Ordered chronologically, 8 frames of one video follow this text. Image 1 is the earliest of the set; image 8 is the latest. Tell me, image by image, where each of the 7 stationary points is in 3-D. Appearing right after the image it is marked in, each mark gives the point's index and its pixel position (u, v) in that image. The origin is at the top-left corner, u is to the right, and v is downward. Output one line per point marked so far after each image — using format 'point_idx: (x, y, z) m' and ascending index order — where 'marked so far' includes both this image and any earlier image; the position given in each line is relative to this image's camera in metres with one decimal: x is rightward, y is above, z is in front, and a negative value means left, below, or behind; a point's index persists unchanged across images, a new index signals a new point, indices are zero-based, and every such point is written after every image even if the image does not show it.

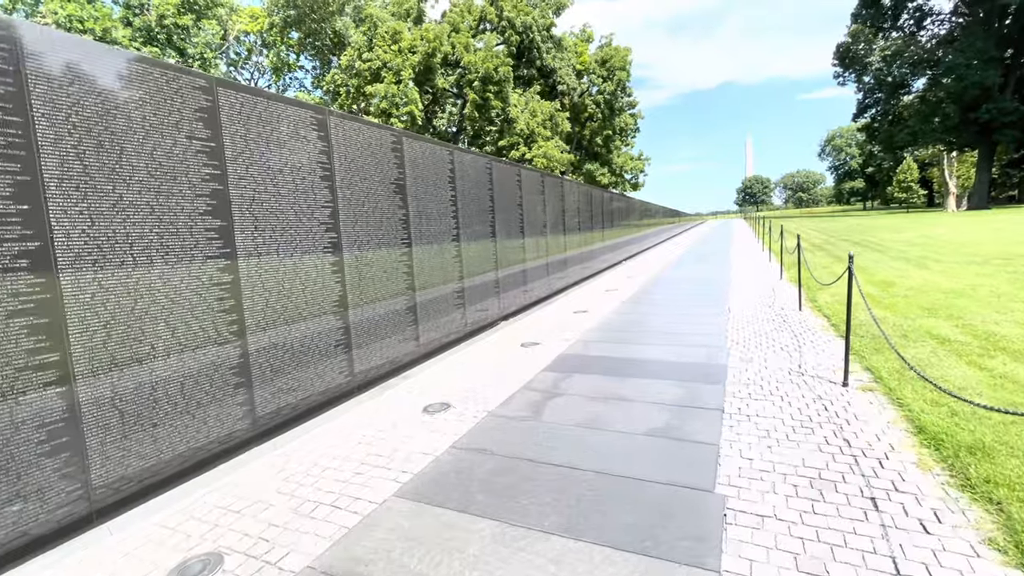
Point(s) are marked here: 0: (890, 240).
0: (+10.8, +1.4, +13.6) m
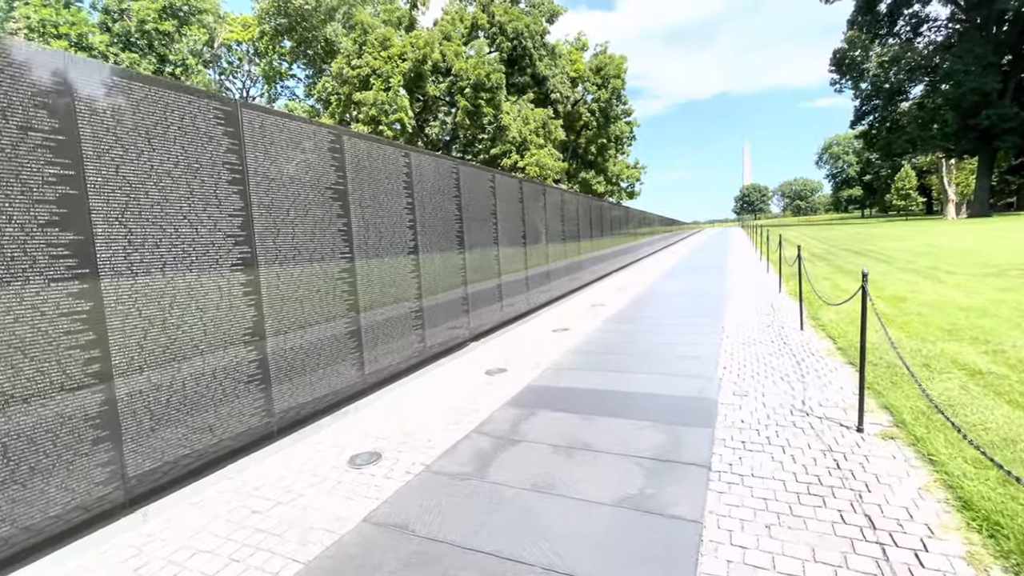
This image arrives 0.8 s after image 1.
0: (+10.4, +1.1, +13.0) m
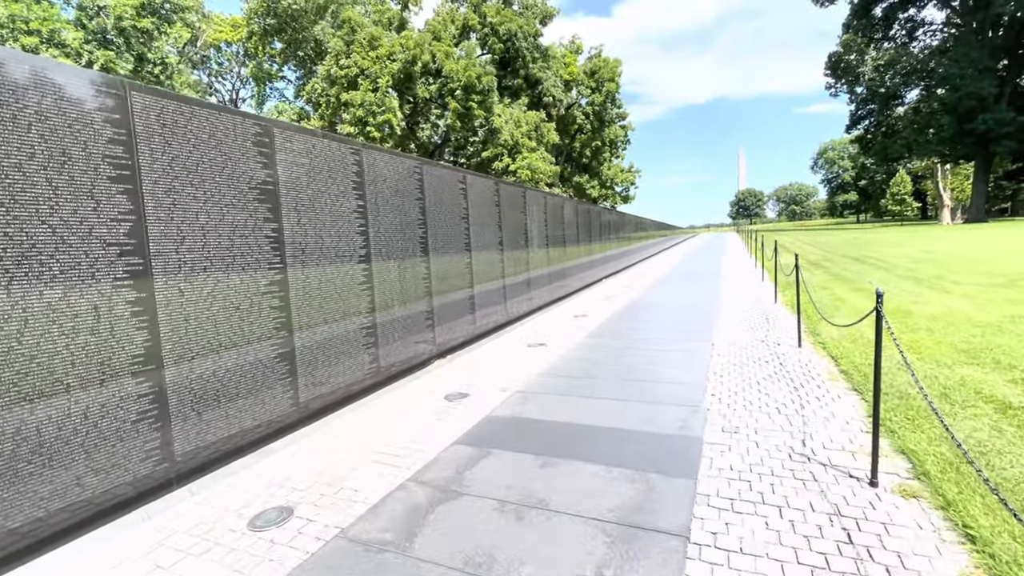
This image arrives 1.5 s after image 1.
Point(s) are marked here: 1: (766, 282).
0: (+10.0, +0.9, +12.6) m
1: (+6.7, +0.1, +12.5) m
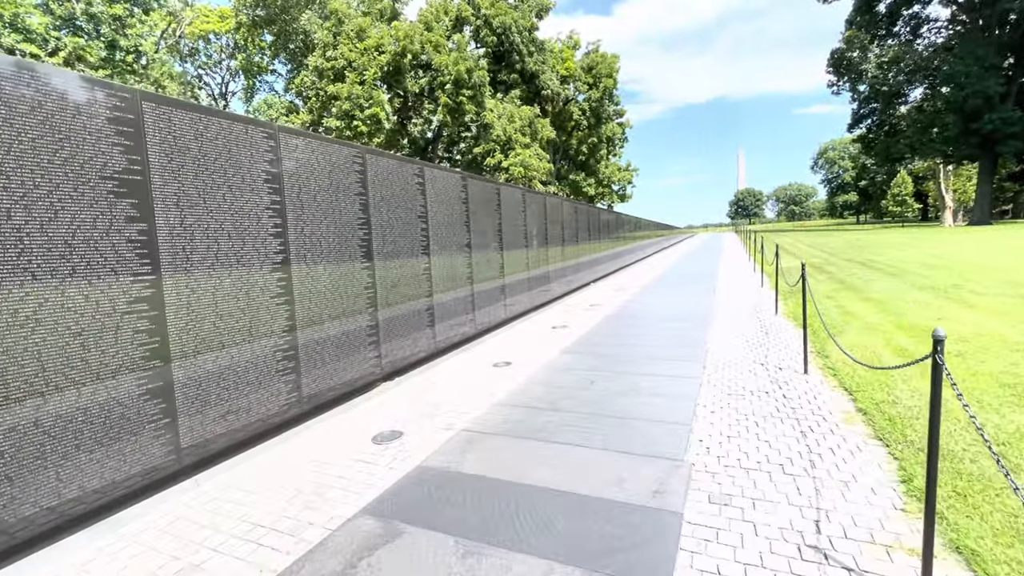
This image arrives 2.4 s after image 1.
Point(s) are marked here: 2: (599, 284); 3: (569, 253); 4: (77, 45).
0: (+9.7, +0.7, +11.9) m
1: (+6.3, 0.0, +11.8) m
2: (+3.2, +0.1, +17.5) m
3: (+1.9, +1.2, +16.0) m
4: (-14.1, +7.9, +15.6) m
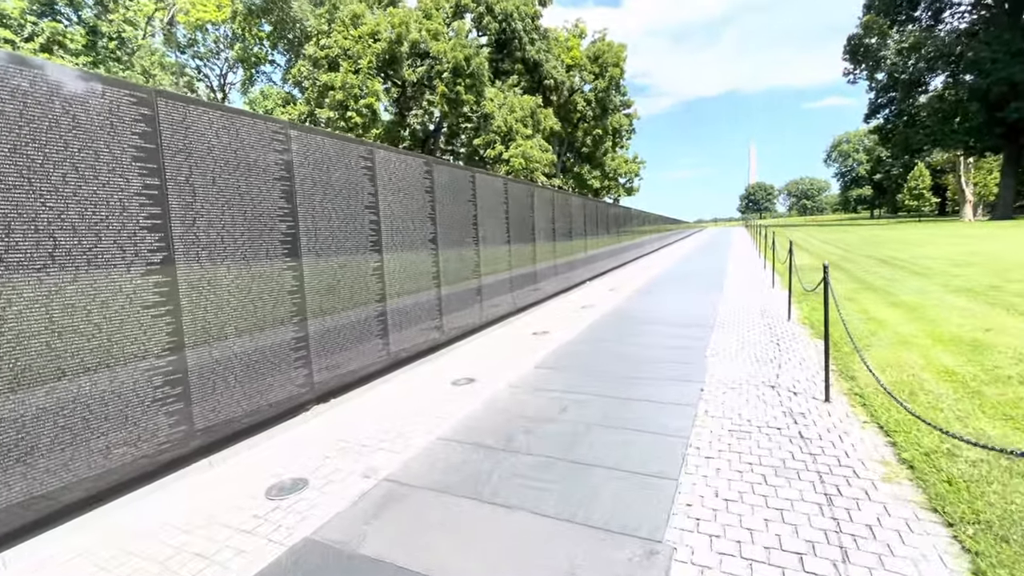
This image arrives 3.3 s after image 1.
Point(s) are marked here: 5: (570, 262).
0: (+9.5, +0.7, +11.0) m
1: (+6.1, 0.0, +11.0) m
2: (+3.1, +0.2, +16.7) m
3: (+1.8, +1.2, +15.2) m
4: (-14.2, +8.0, +15.0) m
5: (+1.8, +0.9, +14.7) m
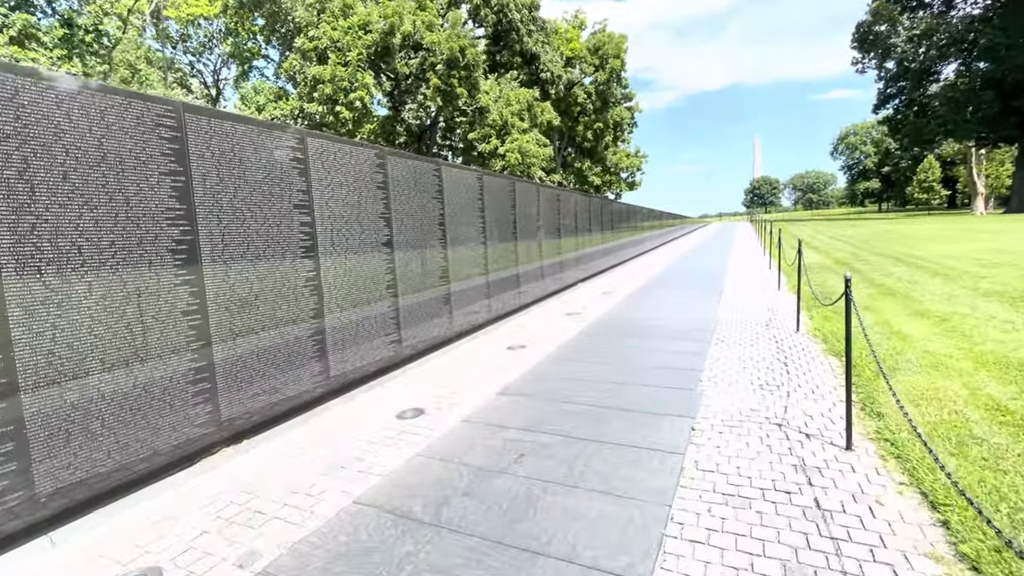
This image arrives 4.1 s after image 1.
0: (+9.2, +0.7, +10.3) m
1: (+5.8, 0.0, +10.3) m
2: (+2.9, +0.3, +16.1) m
3: (+1.6, +1.2, +14.6) m
4: (-14.5, +7.9, +14.5) m
5: (+1.6, +0.9, +14.0) m
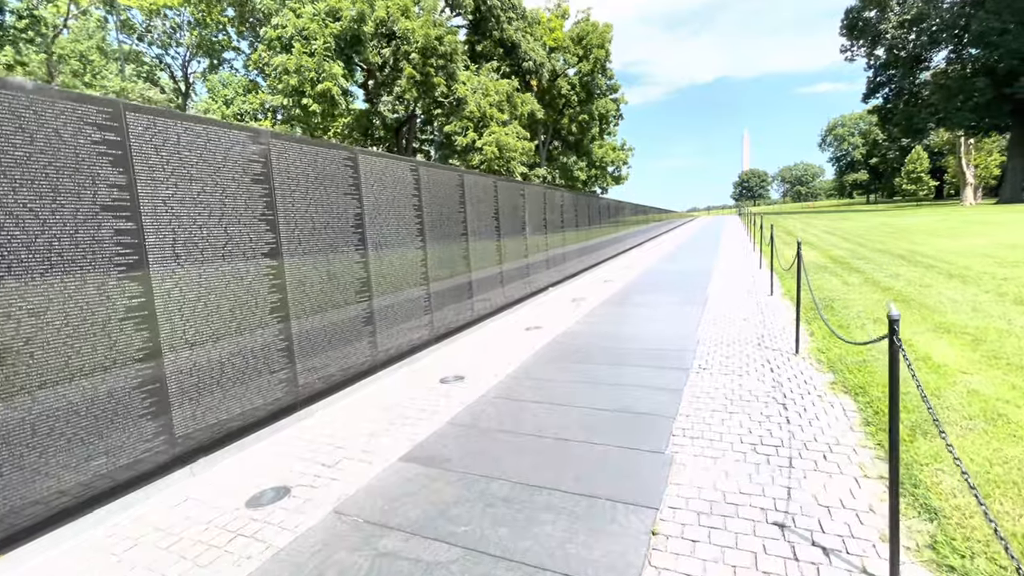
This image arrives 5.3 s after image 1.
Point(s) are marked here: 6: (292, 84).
0: (+8.6, +0.8, +9.4) m
1: (+5.2, 0.0, +9.4) m
2: (+2.1, +0.3, +15.1) m
3: (+0.8, +1.2, +13.6) m
4: (-15.3, +7.6, +13.2) m
5: (+0.9, +0.8, +13.1) m
6: (-8.6, +8.0, +18.8) m
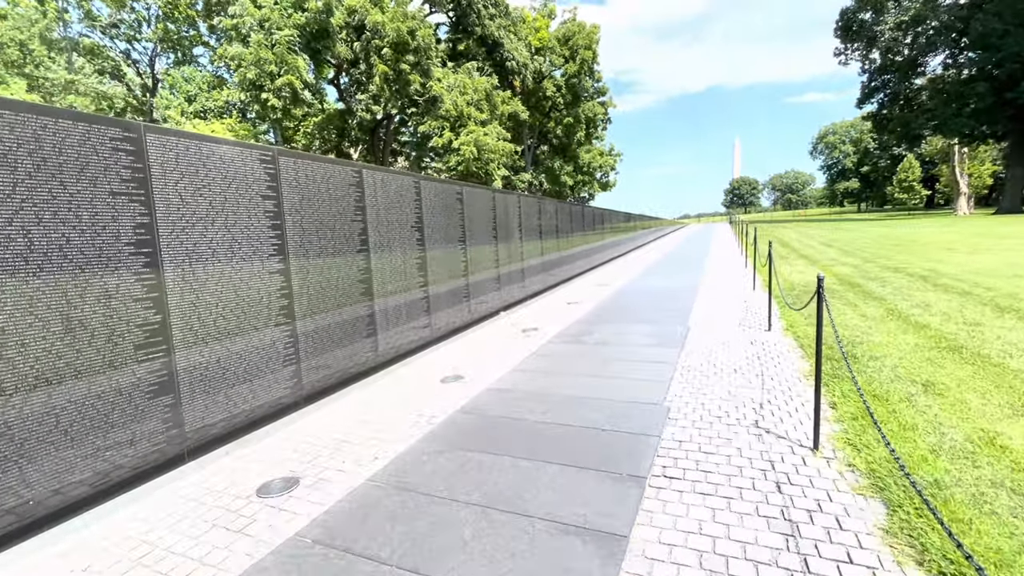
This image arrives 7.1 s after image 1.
0: (+7.7, +0.4, +8.1) m
1: (+4.4, -0.4, +8.0) m
2: (+1.2, -0.2, +13.7) m
3: (0.0, +0.8, +12.2) m
4: (-16.1, +7.3, +11.6) m
5: (0.0, +0.4, +11.7) m
6: (-9.5, +7.6, +17.3) m
